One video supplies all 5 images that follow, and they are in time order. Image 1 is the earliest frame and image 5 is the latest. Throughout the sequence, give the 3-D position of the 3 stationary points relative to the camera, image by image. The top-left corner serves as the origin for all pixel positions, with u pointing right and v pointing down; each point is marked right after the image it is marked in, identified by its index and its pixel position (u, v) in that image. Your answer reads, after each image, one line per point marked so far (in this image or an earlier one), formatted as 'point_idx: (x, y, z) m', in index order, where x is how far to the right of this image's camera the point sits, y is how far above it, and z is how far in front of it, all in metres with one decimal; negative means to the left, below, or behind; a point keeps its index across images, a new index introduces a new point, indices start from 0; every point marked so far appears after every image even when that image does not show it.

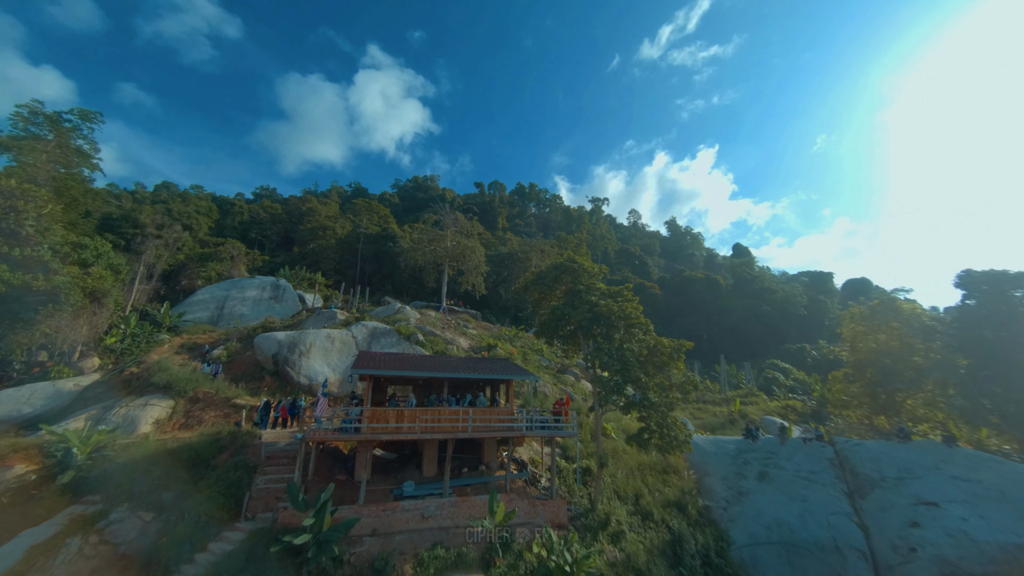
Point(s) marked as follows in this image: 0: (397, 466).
0: (-5.3, -8.1, +17.5) m
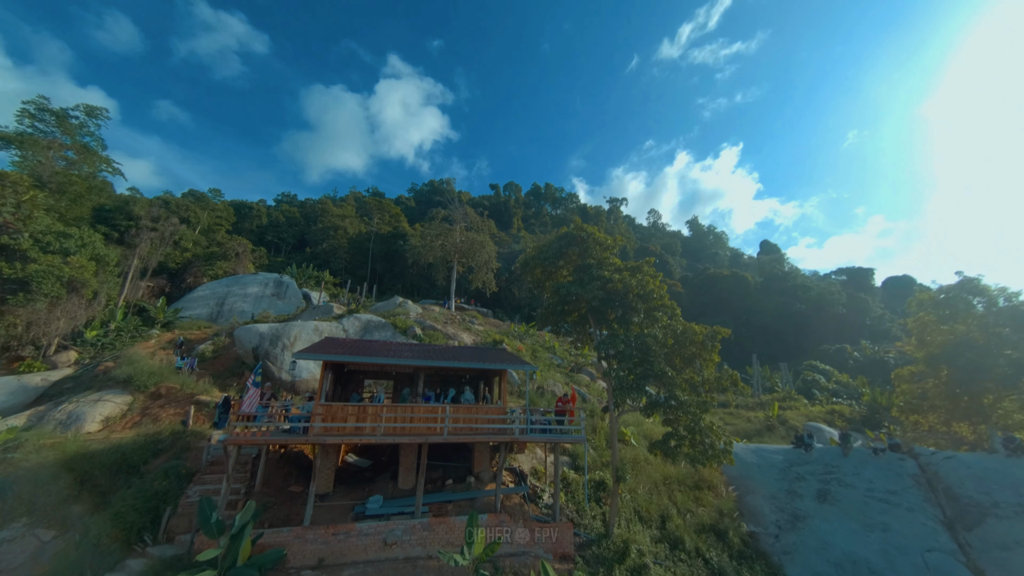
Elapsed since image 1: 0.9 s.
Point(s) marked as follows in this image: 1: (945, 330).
0: (-5.5, -7.1, +14.6) m
1: (+20.1, -1.8, +17.6) m
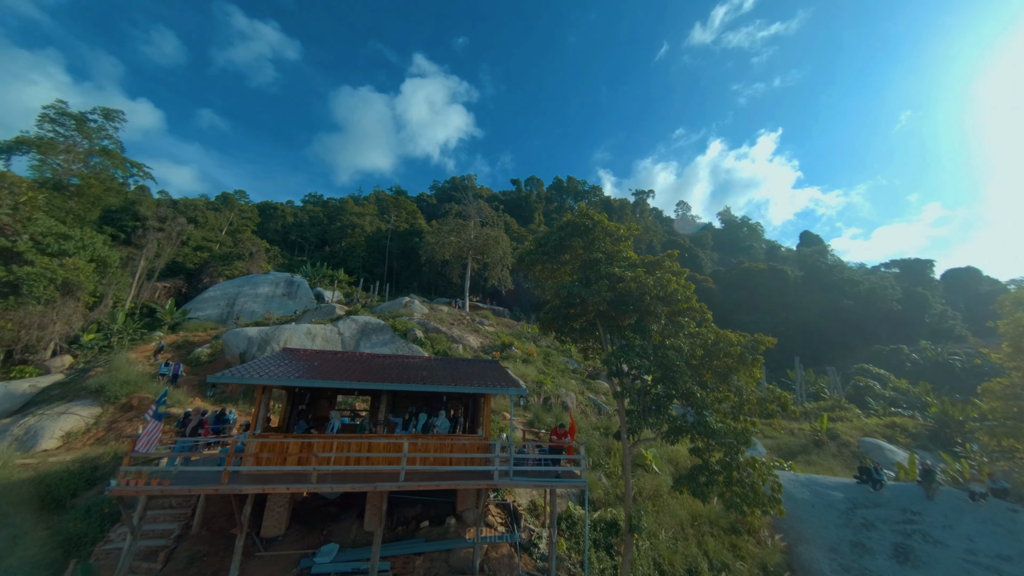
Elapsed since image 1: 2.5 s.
0: (-5.8, -7.2, +12.4) m
1: (+19.9, -1.7, +13.6) m
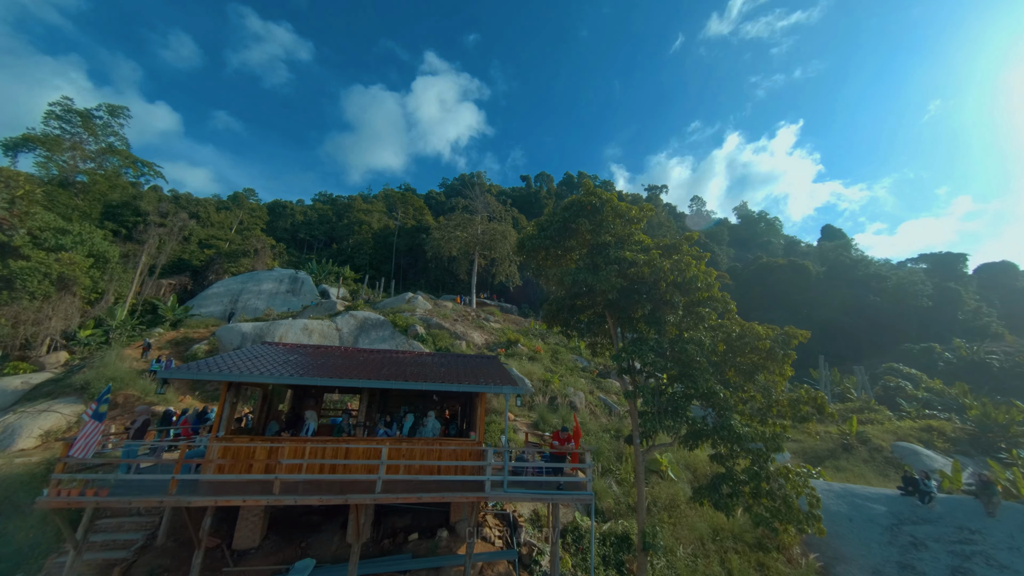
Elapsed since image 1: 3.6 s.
0: (-5.8, -6.8, +11.3) m
1: (+19.9, -1.2, +11.8) m
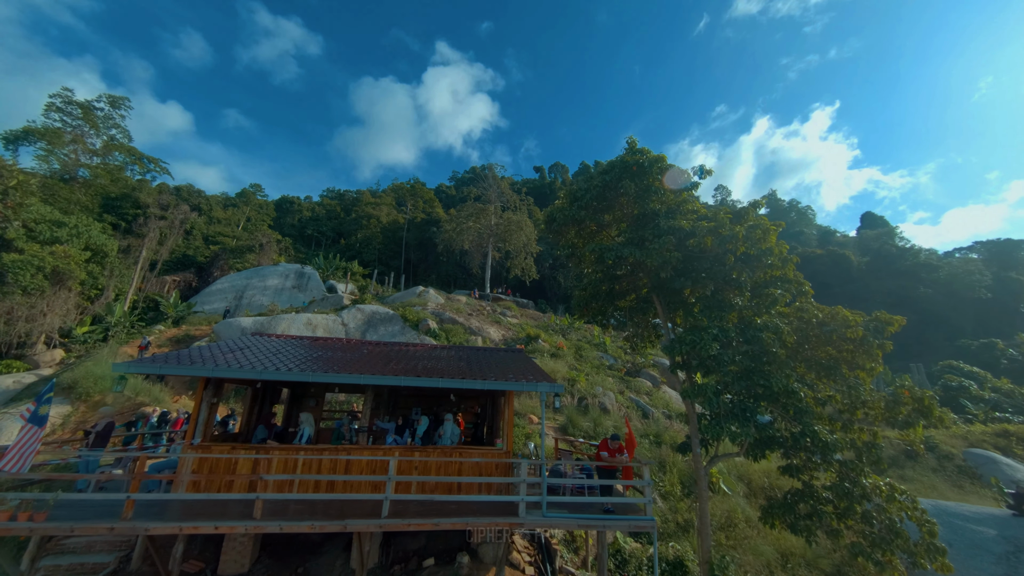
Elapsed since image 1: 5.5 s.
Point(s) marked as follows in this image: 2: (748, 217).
0: (-5.0, -6.4, +9.6) m
1: (+20.7, -0.6, +9.6) m
2: (+6.1, +1.8, +10.1) m
